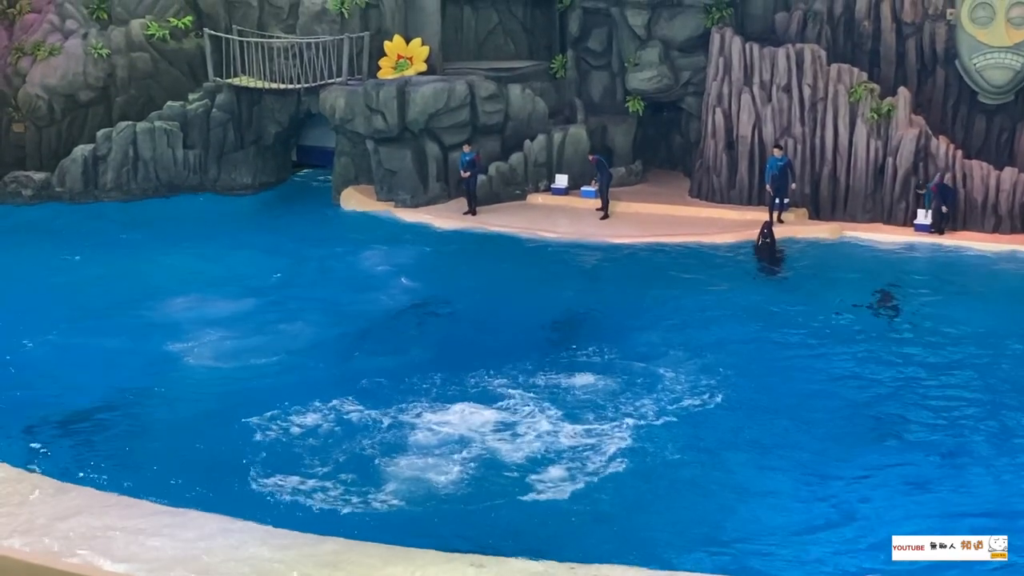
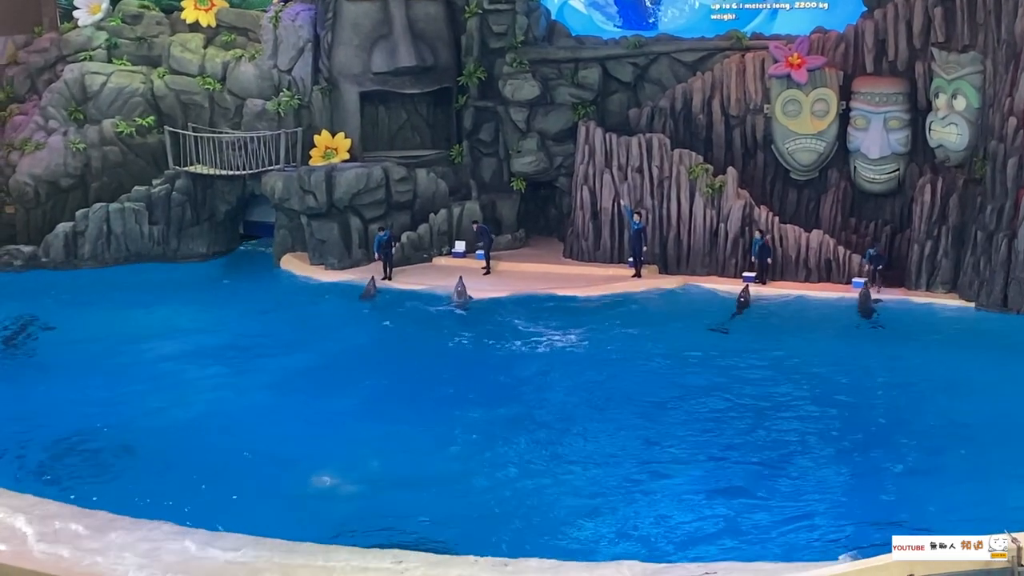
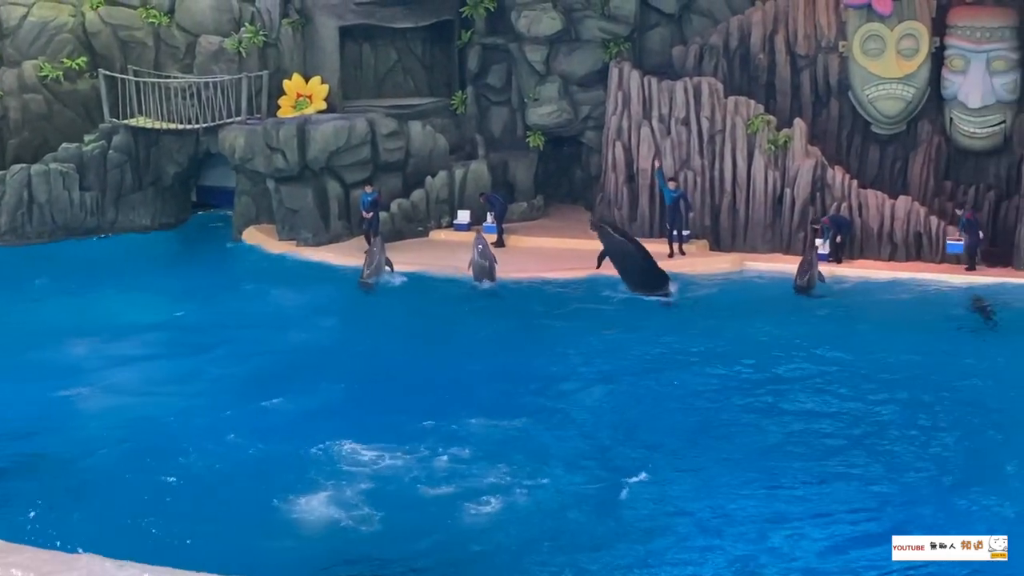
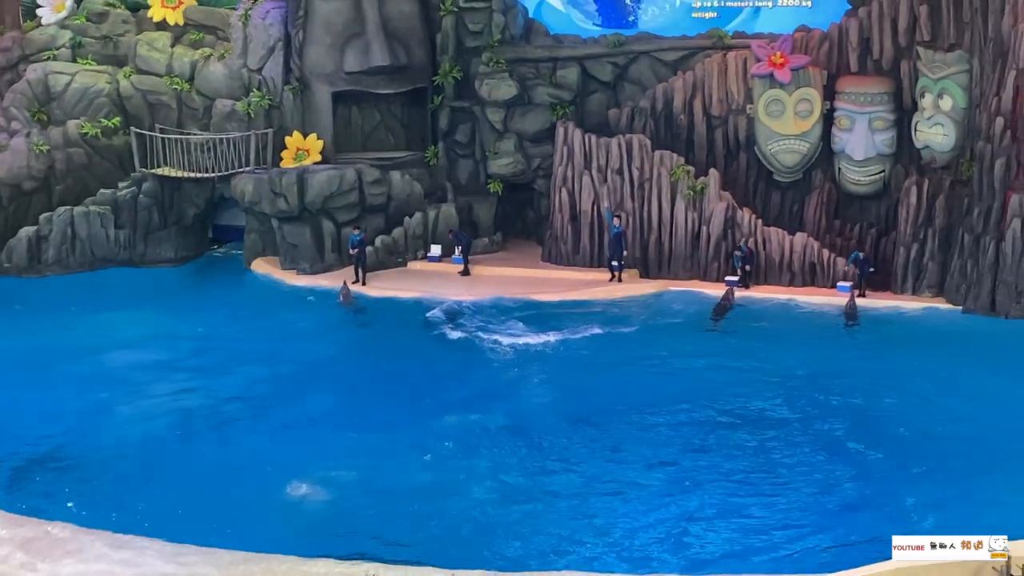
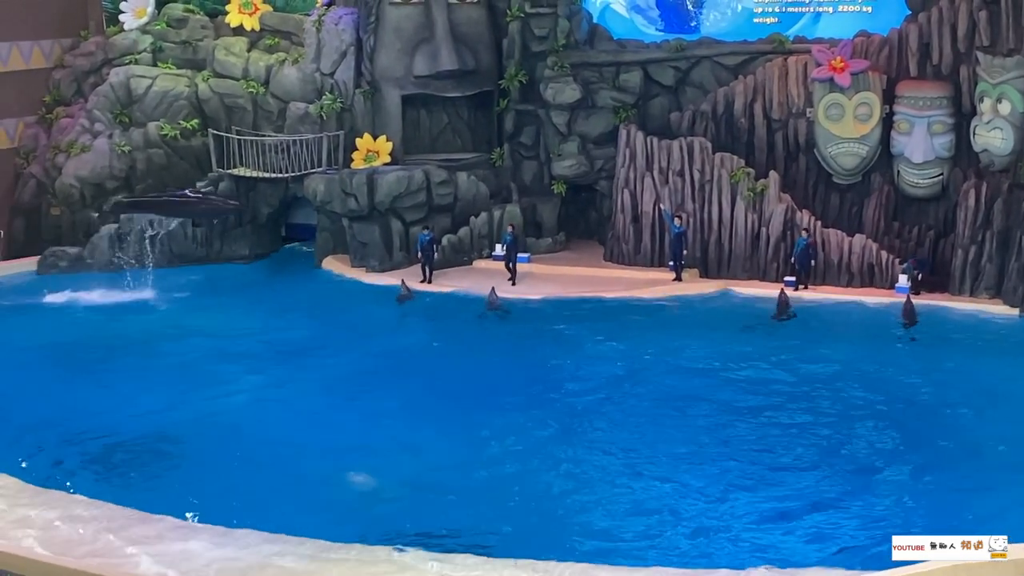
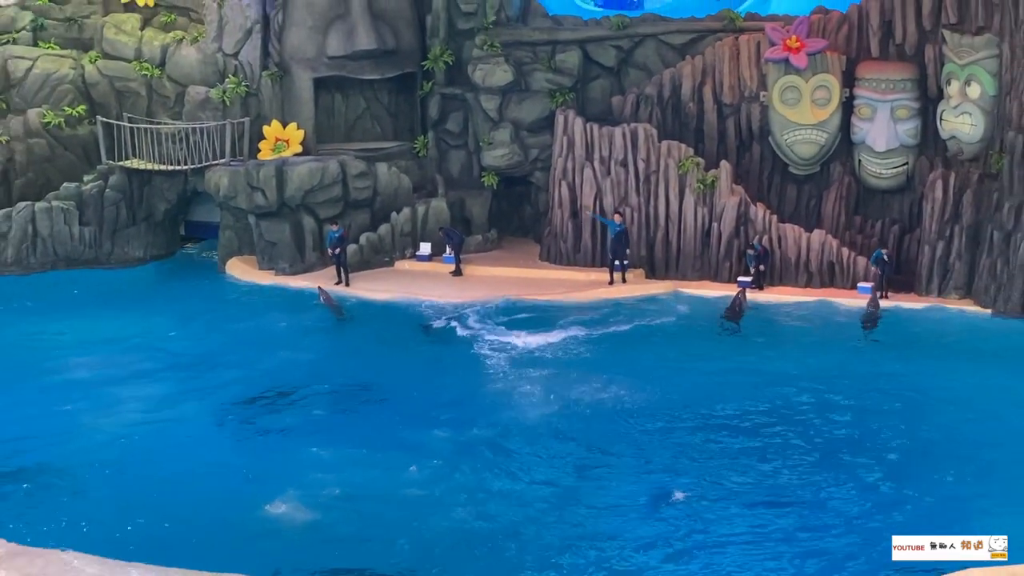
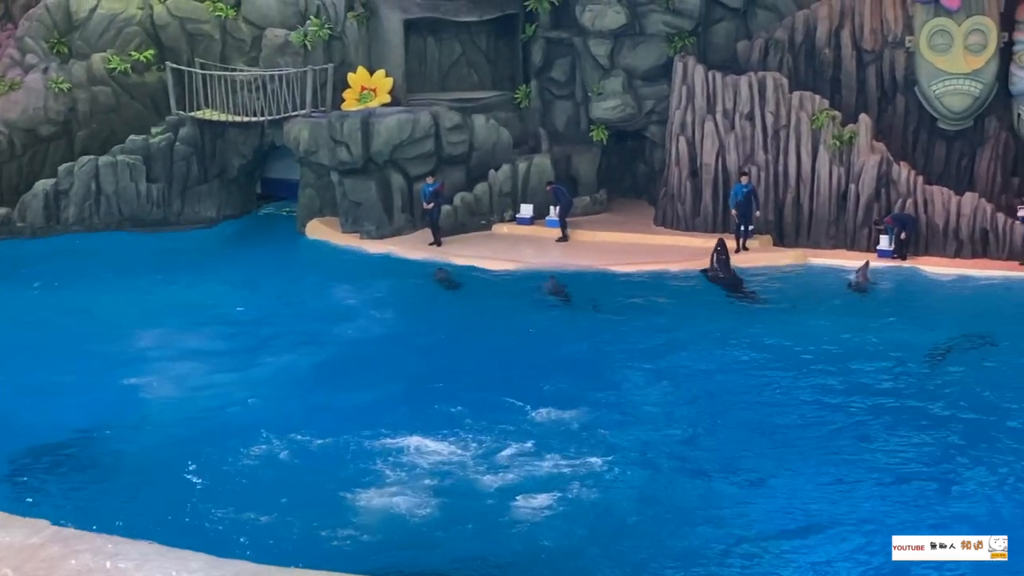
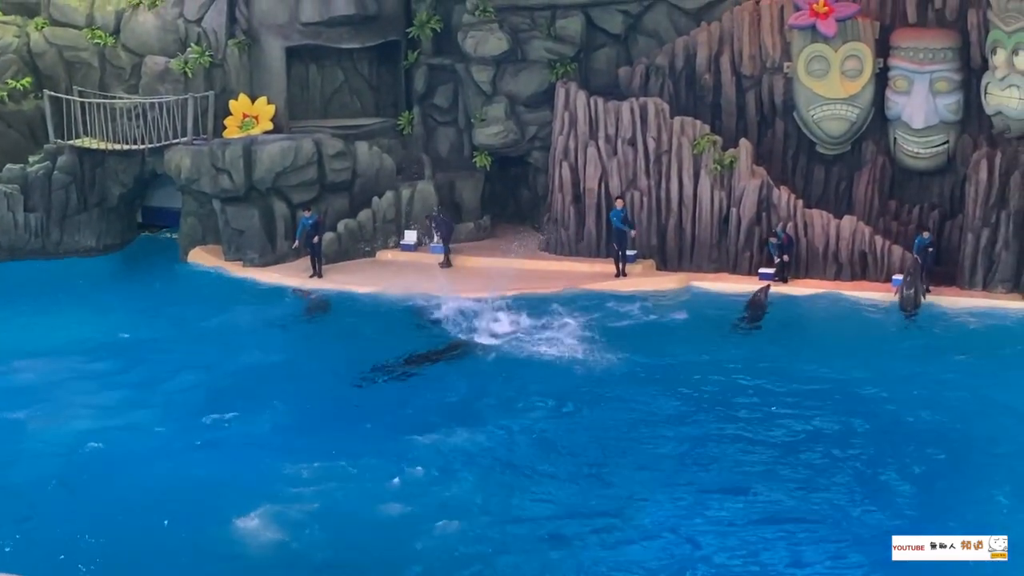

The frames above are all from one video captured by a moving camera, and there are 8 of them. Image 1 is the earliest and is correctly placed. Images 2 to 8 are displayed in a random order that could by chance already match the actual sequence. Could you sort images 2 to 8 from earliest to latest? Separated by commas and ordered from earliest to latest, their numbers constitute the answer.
7, 3, 8, 6, 4, 2, 5
